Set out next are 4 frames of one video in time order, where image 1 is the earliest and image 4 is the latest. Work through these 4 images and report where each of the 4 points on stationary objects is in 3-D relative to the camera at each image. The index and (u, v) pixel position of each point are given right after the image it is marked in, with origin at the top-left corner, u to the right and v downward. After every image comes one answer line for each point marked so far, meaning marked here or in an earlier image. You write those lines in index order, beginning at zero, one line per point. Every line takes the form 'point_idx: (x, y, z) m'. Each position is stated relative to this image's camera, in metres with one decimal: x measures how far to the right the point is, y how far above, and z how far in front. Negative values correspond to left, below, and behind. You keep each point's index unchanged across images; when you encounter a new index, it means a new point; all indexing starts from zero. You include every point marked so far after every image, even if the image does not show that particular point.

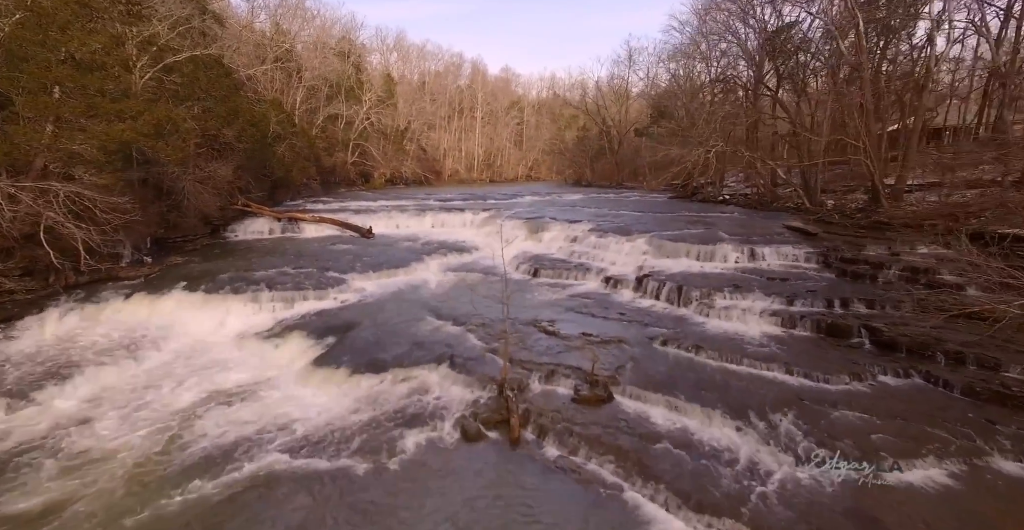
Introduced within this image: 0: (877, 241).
0: (+7.6, +0.5, +11.0) m
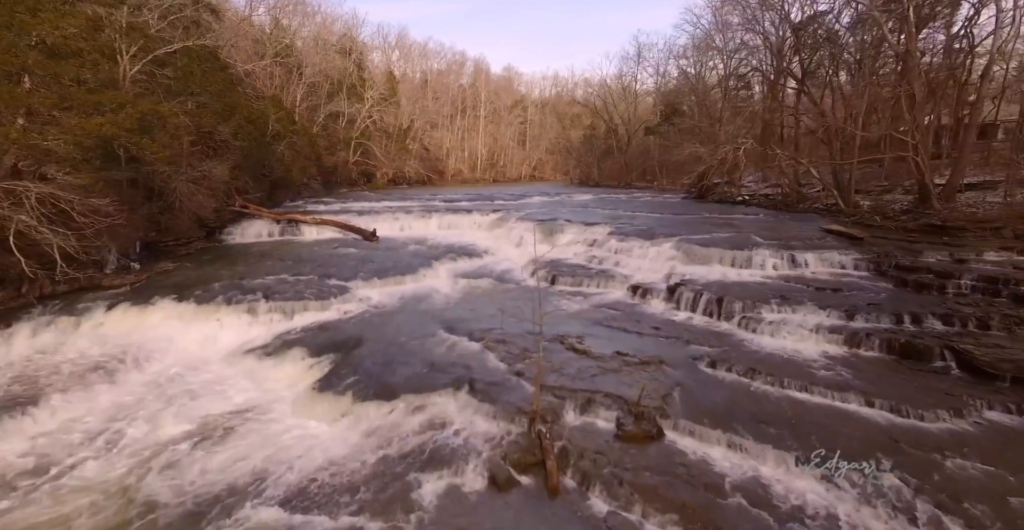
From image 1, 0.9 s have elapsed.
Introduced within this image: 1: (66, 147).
0: (+8.0, +0.3, +10.0) m
1: (-7.1, +1.9, +8.5) m
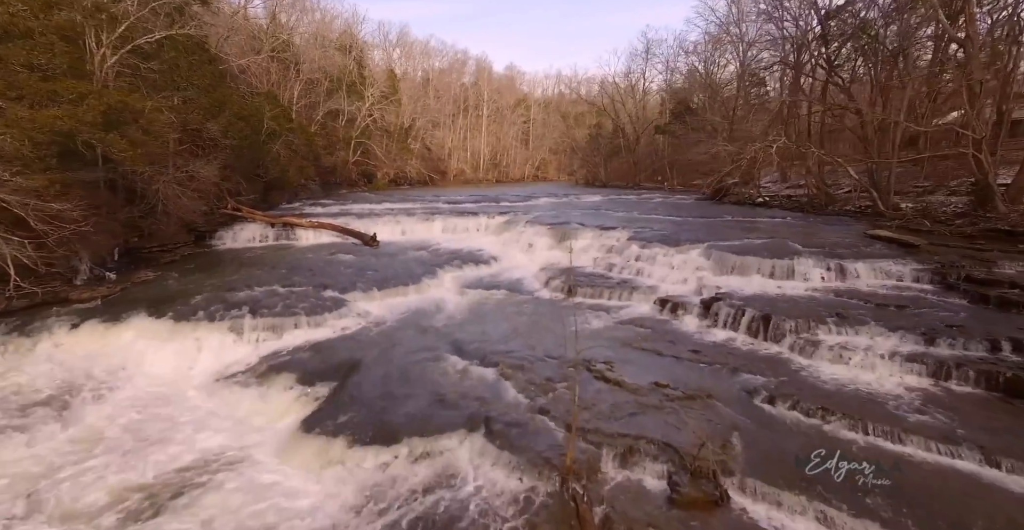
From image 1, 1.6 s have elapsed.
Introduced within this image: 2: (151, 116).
0: (+8.2, +0.1, +8.8) m
1: (-6.9, +1.7, +7.3) m
2: (-6.8, +2.8, +10.0) m
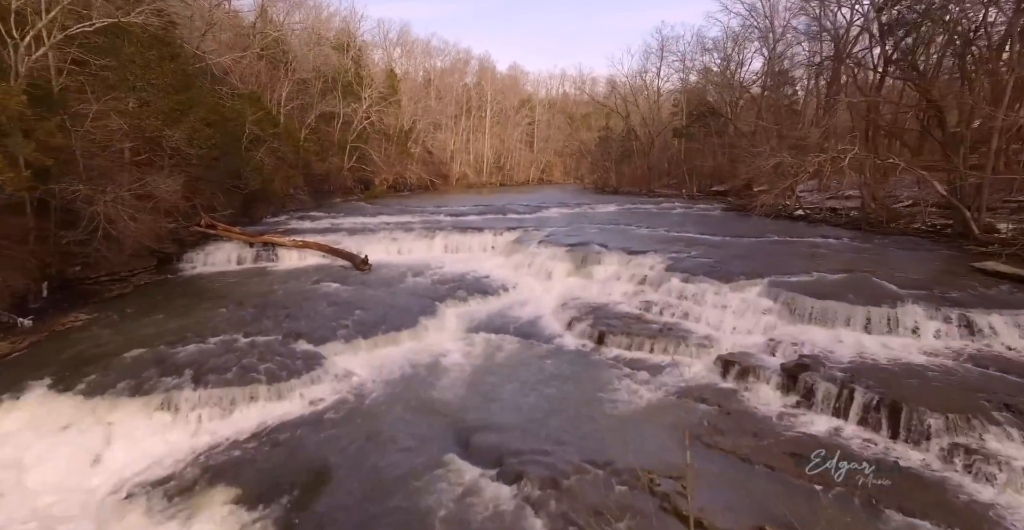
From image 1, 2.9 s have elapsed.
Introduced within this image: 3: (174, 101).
0: (+8.5, -0.6, +6.5) m
1: (-6.6, +0.9, +5.1) m
2: (-6.5, +2.1, +7.8) m
3: (-8.4, +4.2, +13.2) m
